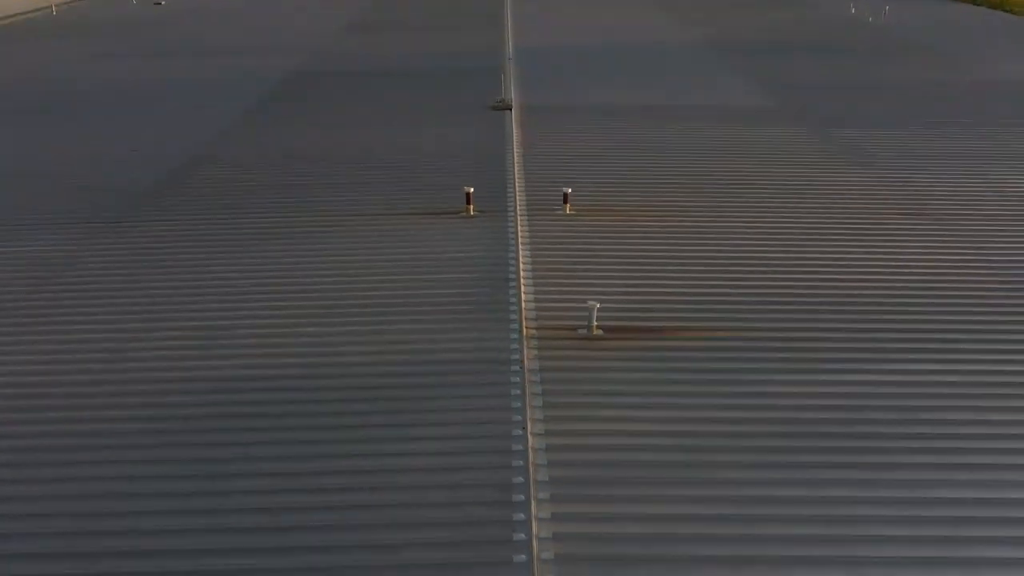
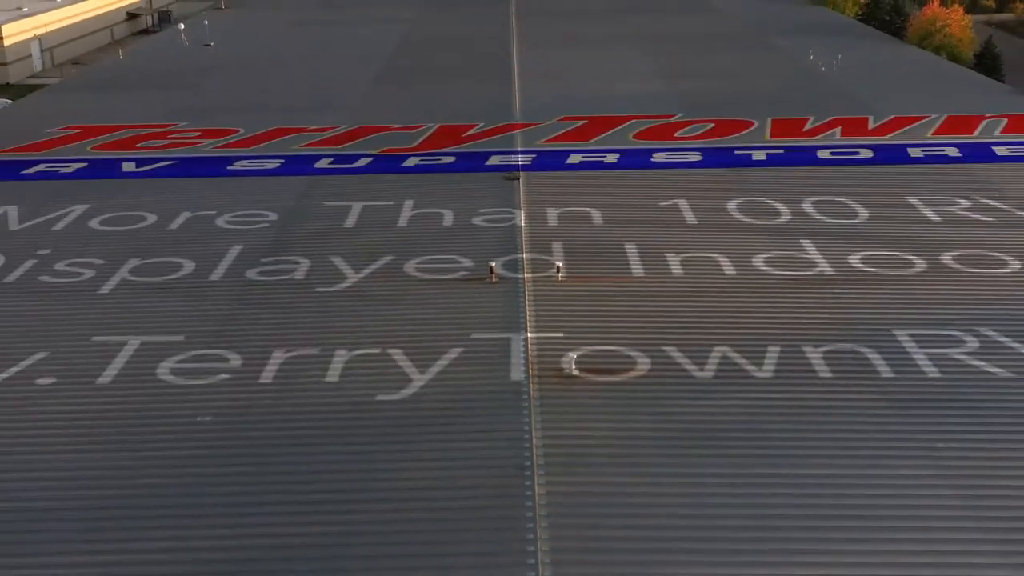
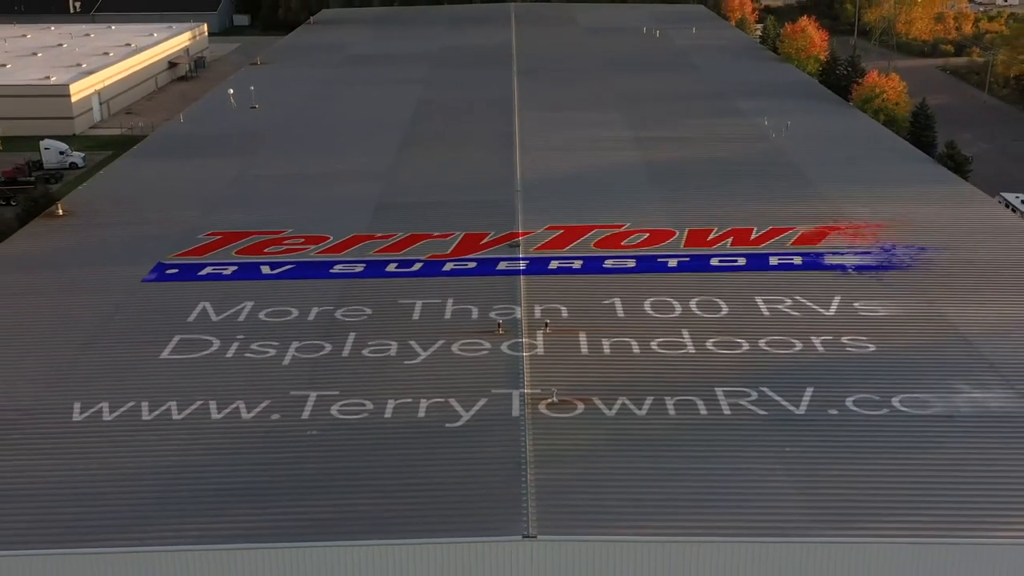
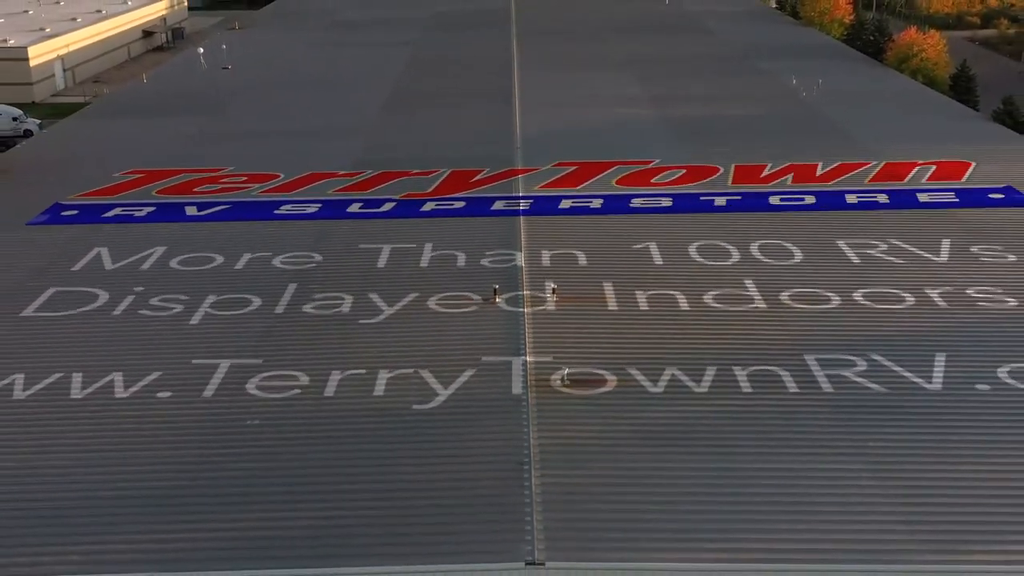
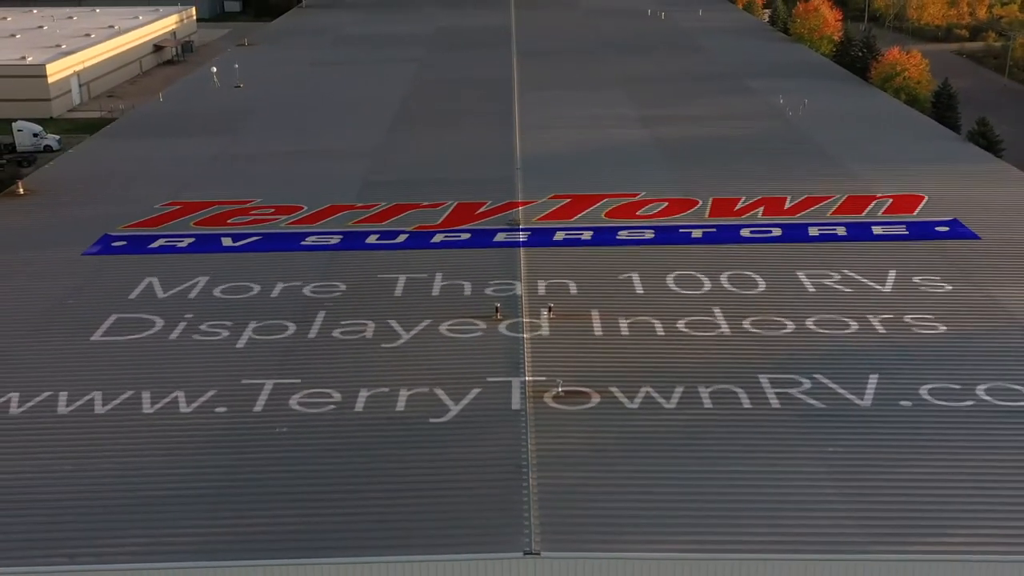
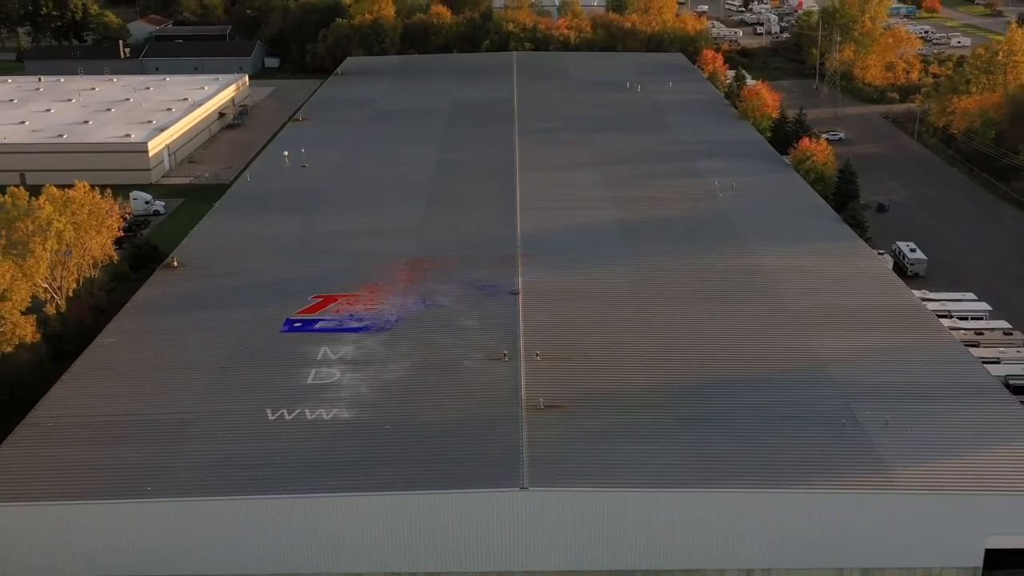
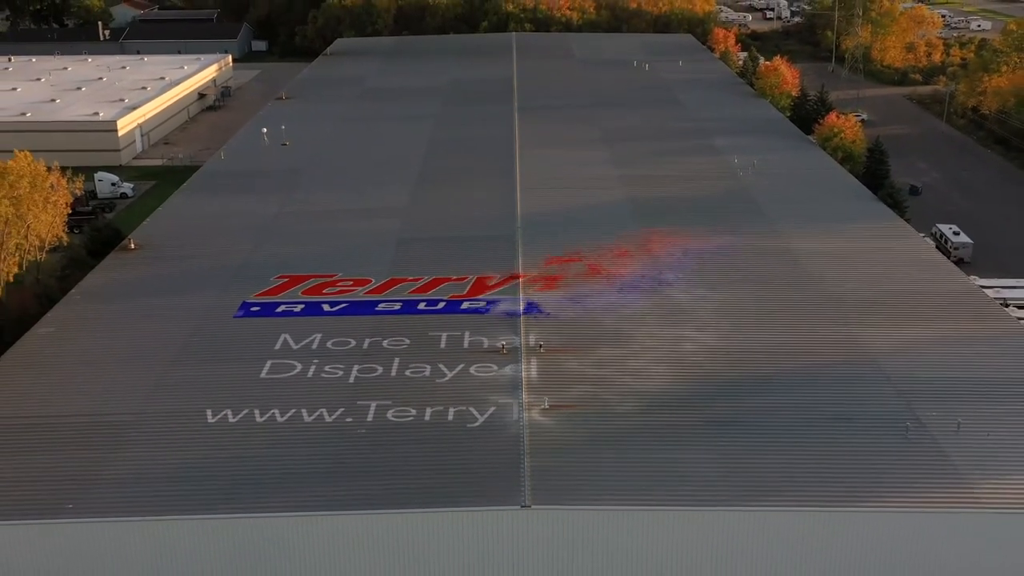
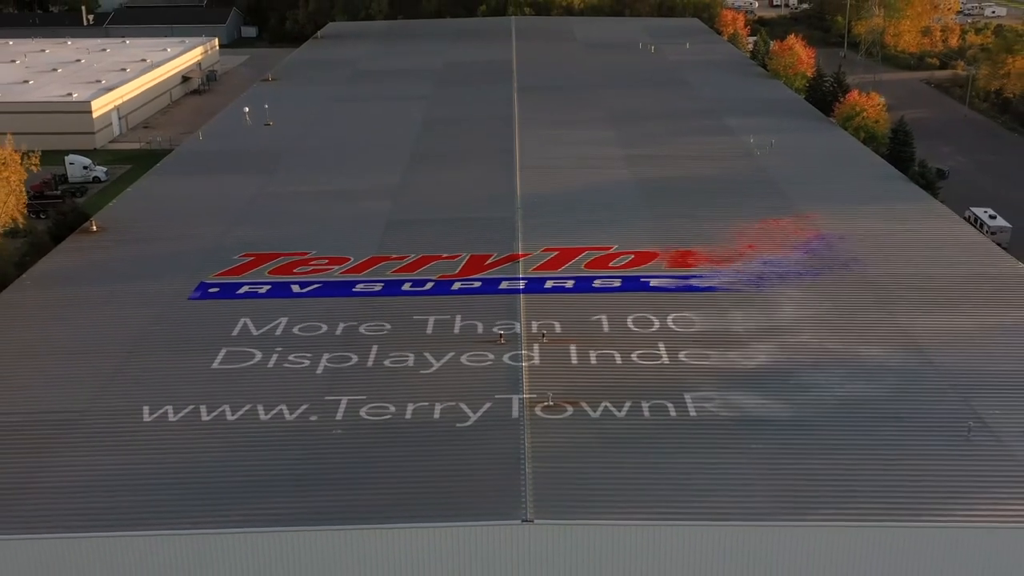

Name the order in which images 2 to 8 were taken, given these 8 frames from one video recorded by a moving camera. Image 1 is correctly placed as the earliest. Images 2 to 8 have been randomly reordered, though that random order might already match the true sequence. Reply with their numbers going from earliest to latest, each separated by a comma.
2, 4, 5, 3, 8, 7, 6
